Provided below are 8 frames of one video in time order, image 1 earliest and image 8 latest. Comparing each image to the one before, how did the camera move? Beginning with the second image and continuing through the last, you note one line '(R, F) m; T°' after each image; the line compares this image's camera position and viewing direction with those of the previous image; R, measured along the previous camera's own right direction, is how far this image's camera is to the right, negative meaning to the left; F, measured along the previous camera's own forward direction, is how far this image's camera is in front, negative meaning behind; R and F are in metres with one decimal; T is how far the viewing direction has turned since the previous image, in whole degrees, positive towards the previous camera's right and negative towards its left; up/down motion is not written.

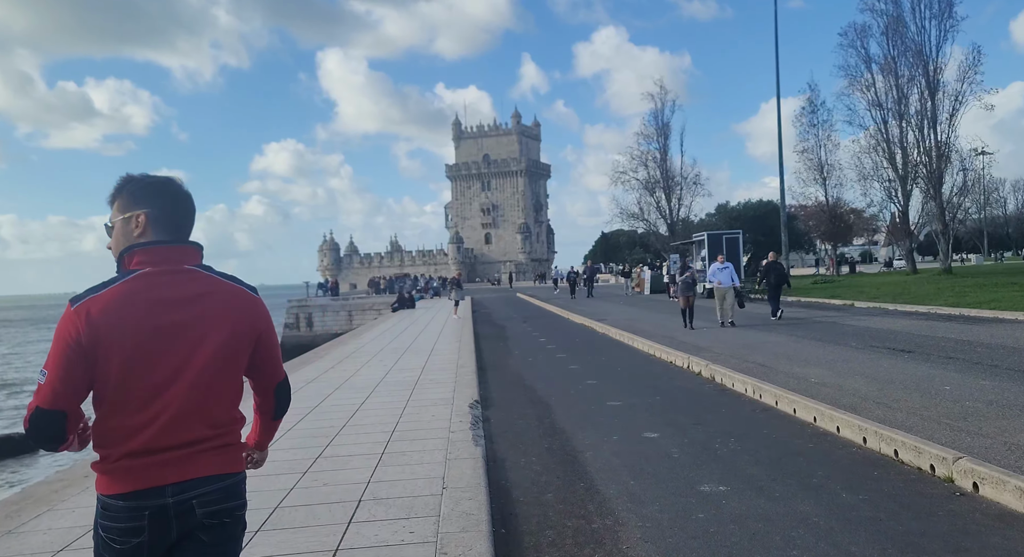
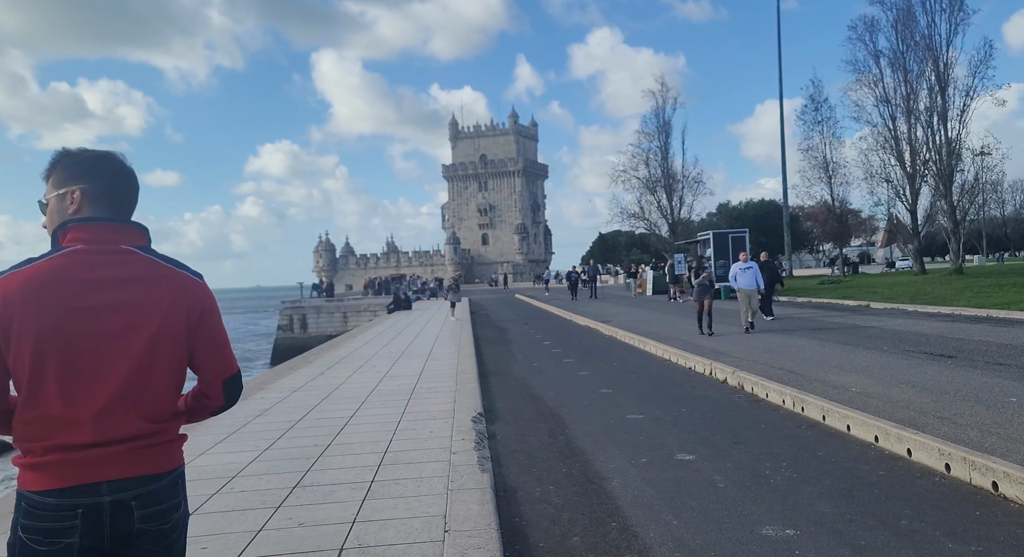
(-0.1, +1.1) m; 0°
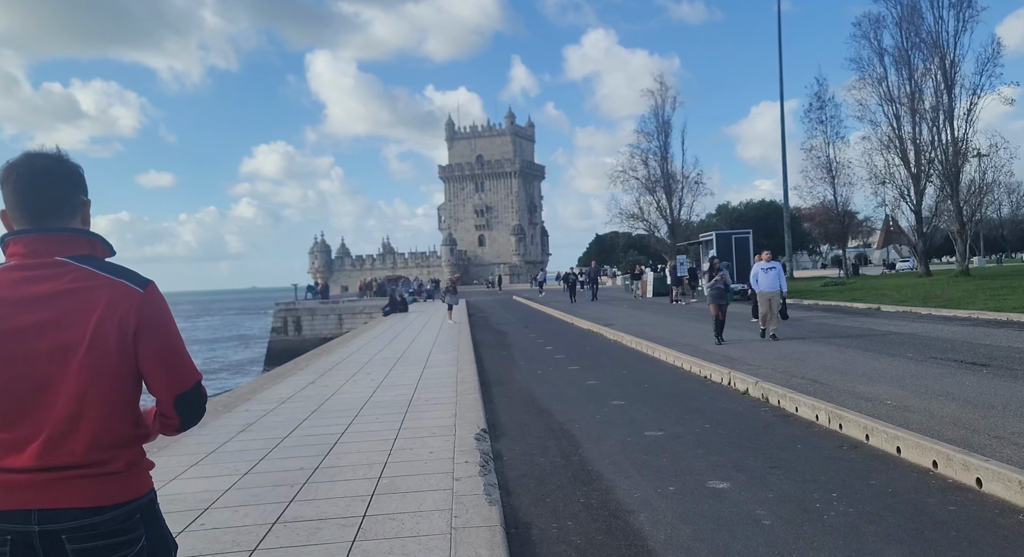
(-0.1, +0.8) m; 0°
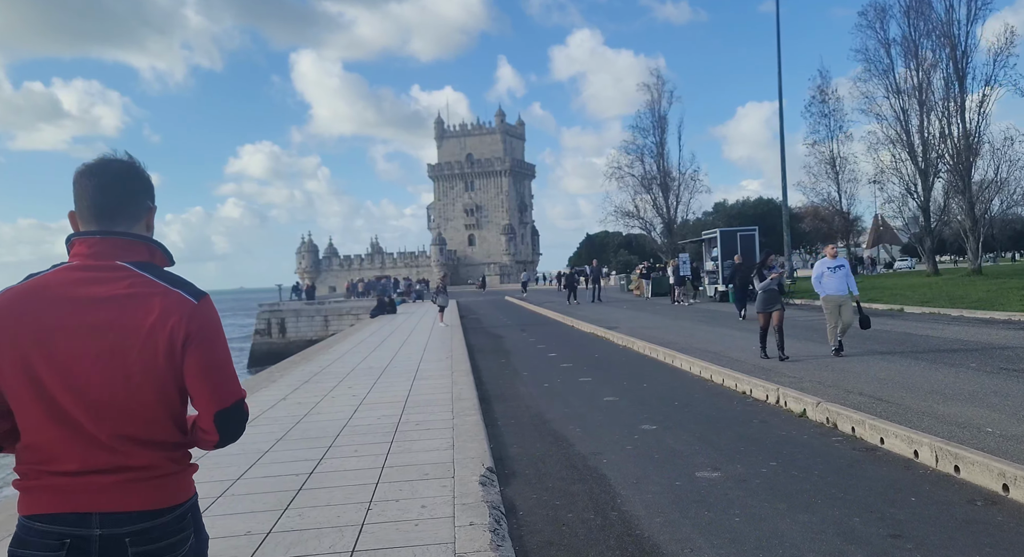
(-0.2, +1.7) m; +1°
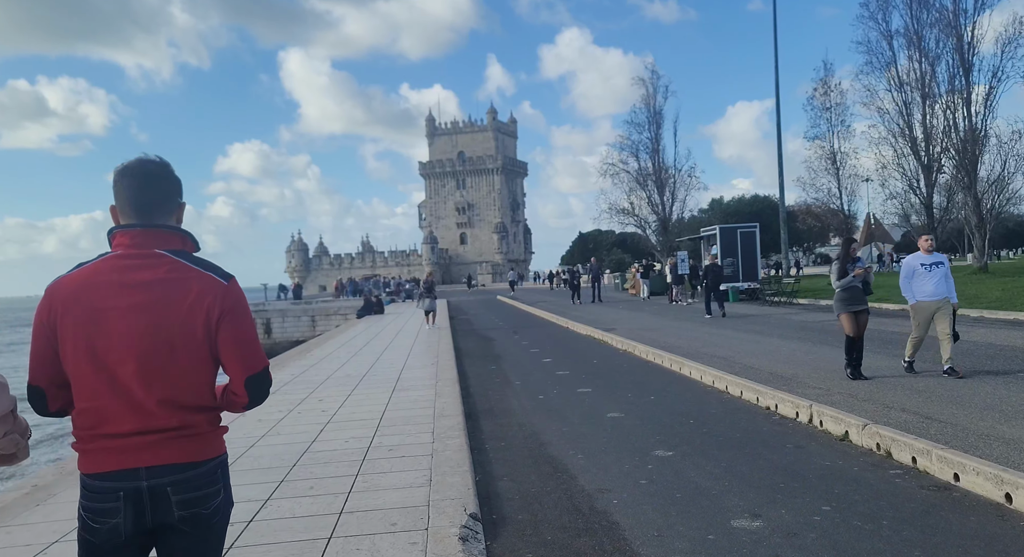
(0.0, +1.3) m; +1°
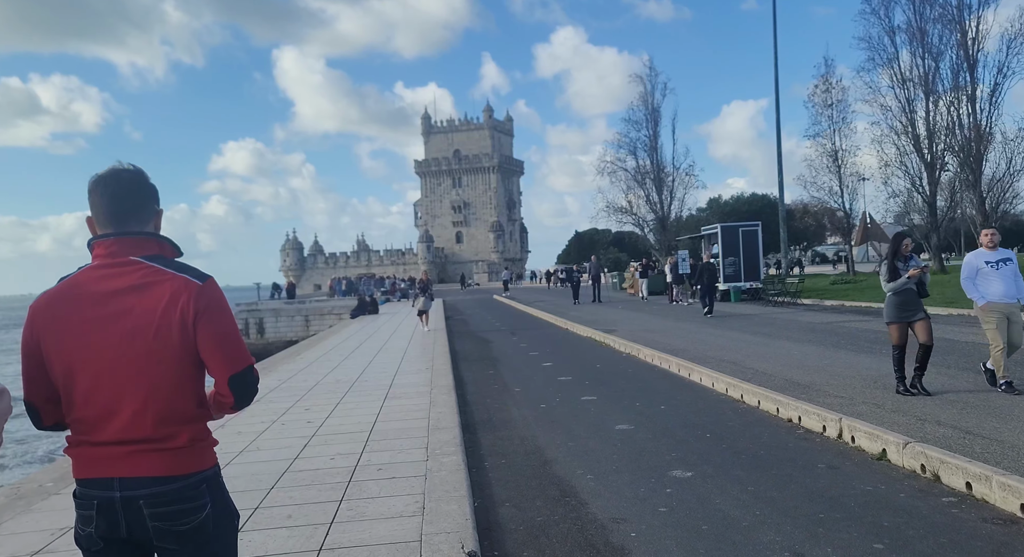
(0.0, +0.7) m; 0°
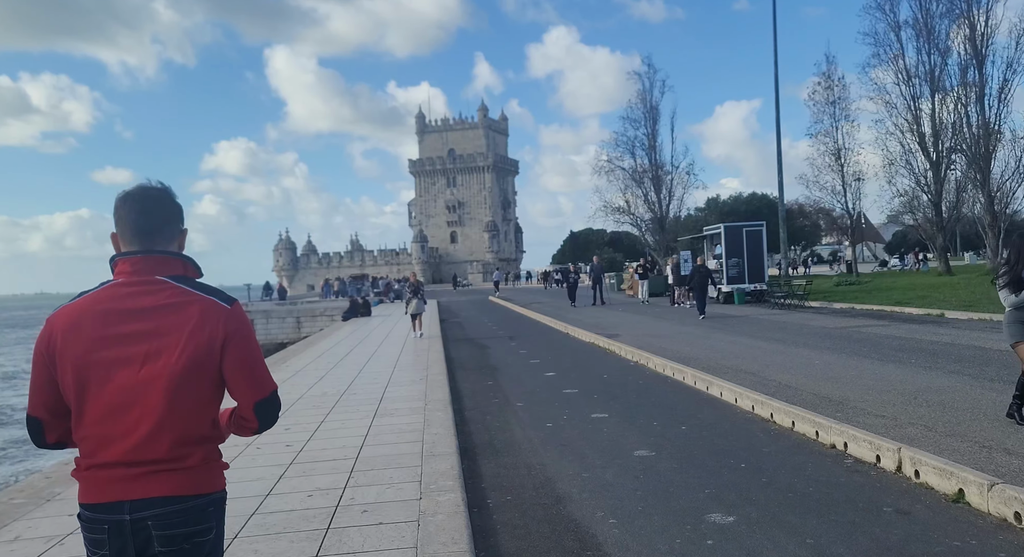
(-0.1, +1.0) m; 0°
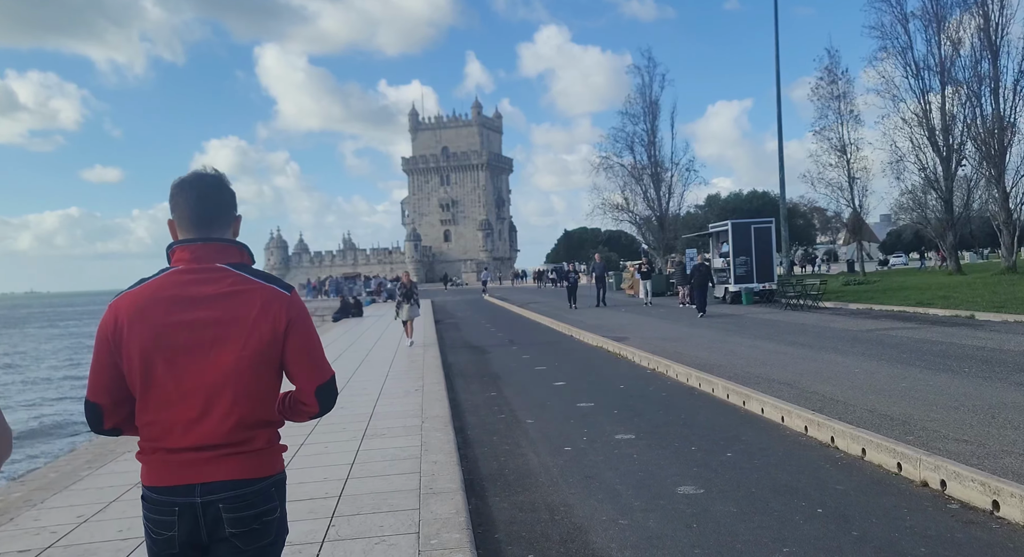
(-0.2, +1.3) m; 0°
